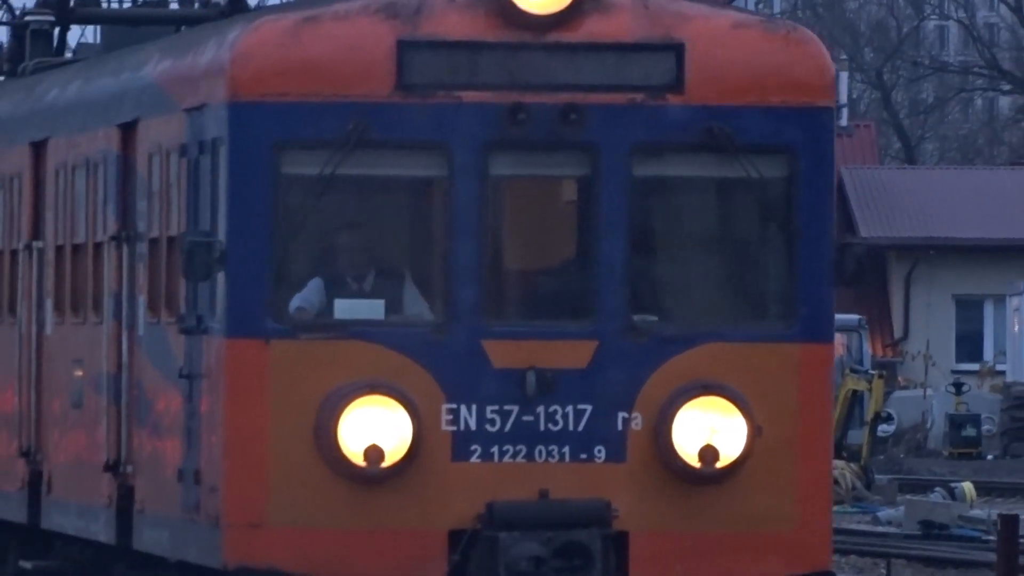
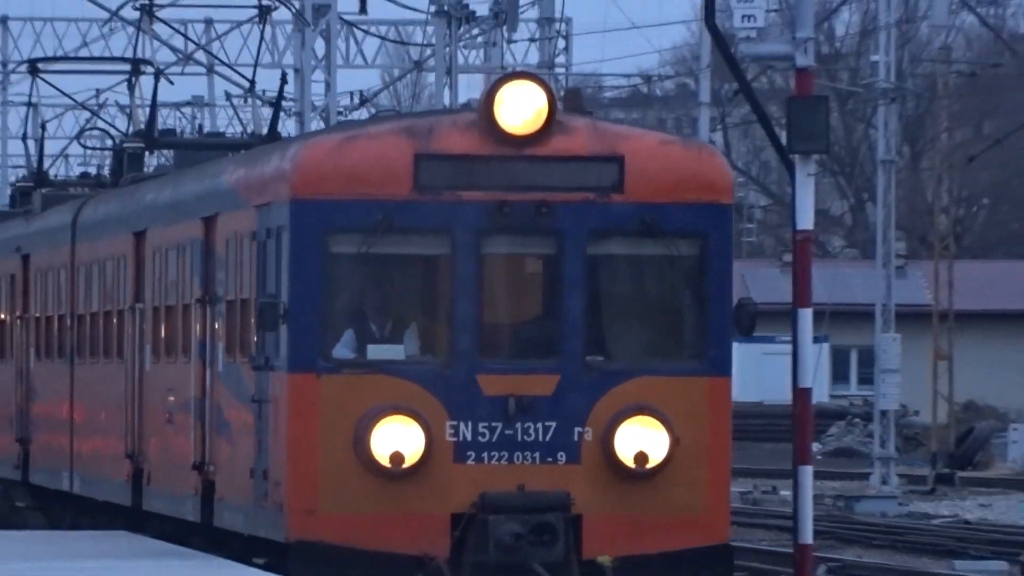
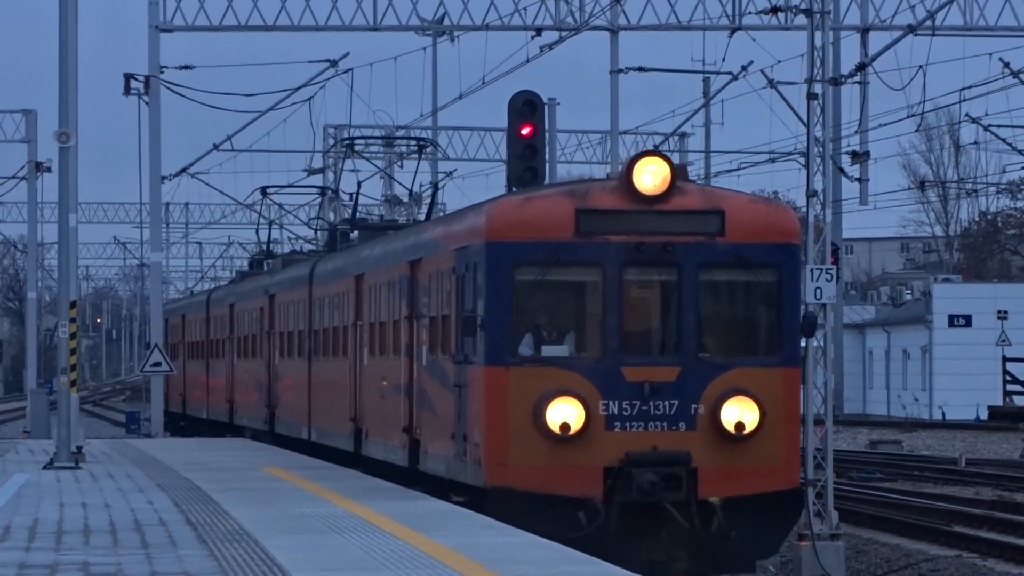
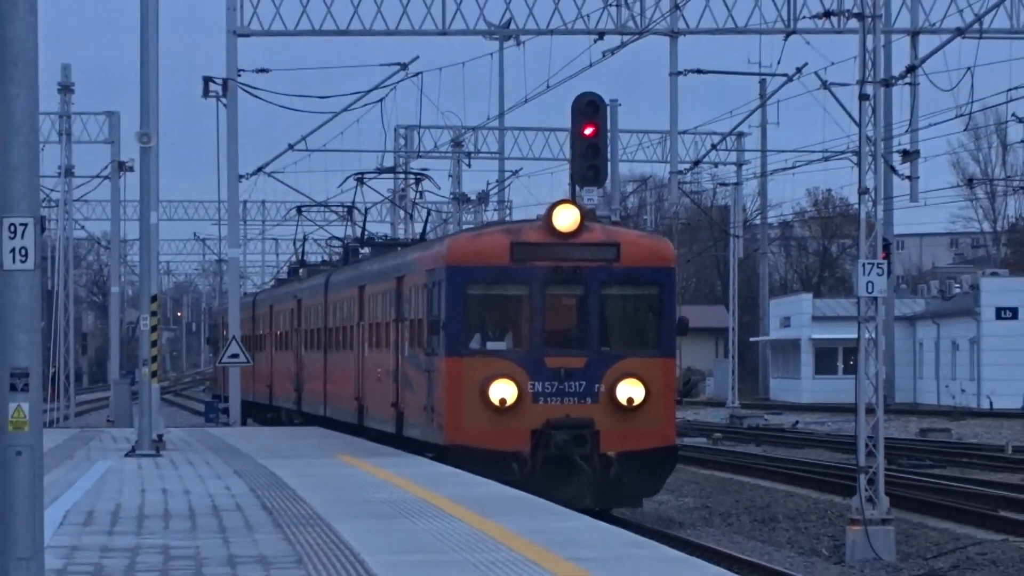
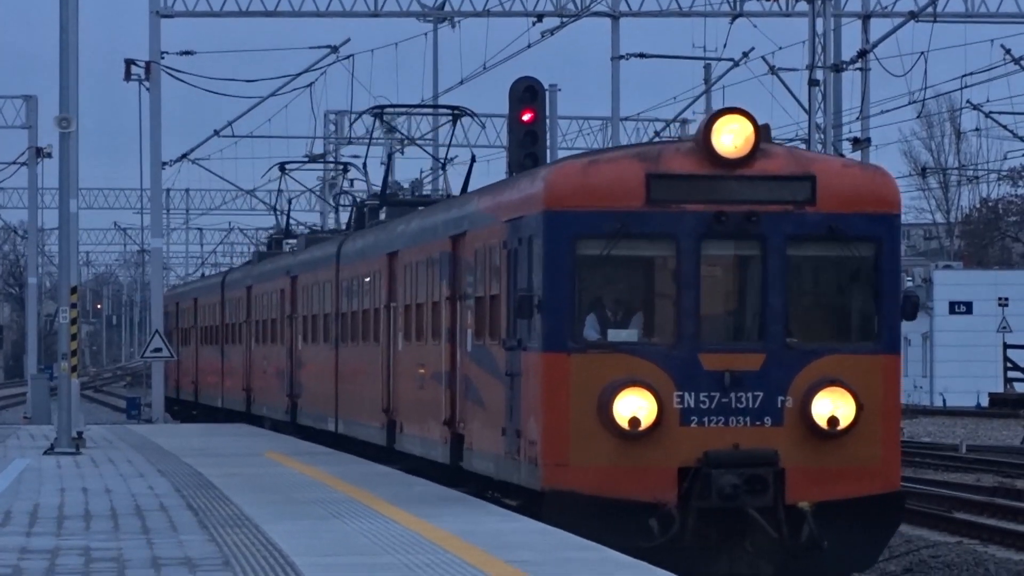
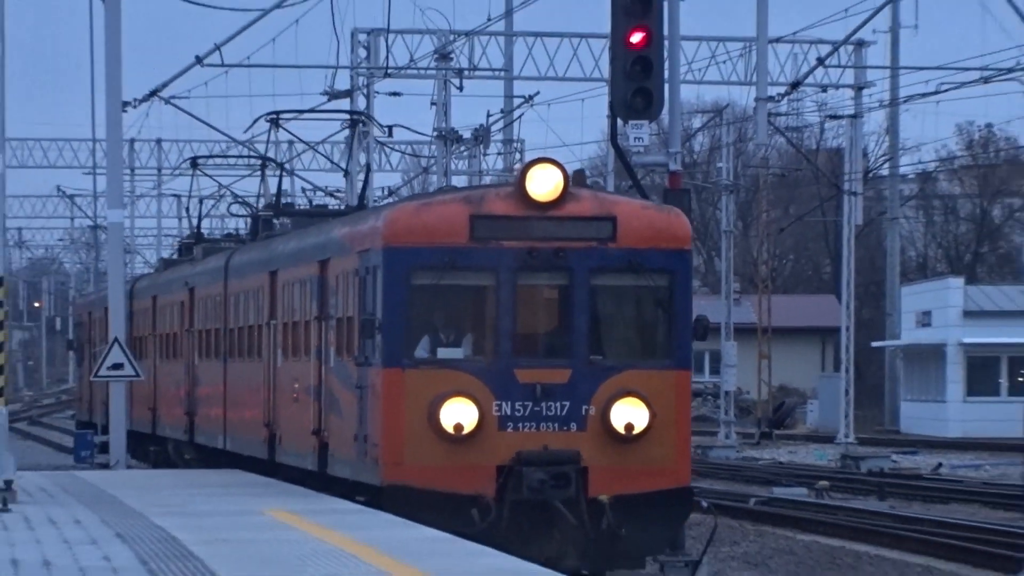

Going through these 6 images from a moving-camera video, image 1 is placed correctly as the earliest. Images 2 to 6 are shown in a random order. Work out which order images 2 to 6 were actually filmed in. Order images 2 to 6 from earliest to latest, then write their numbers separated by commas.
2, 6, 4, 3, 5
